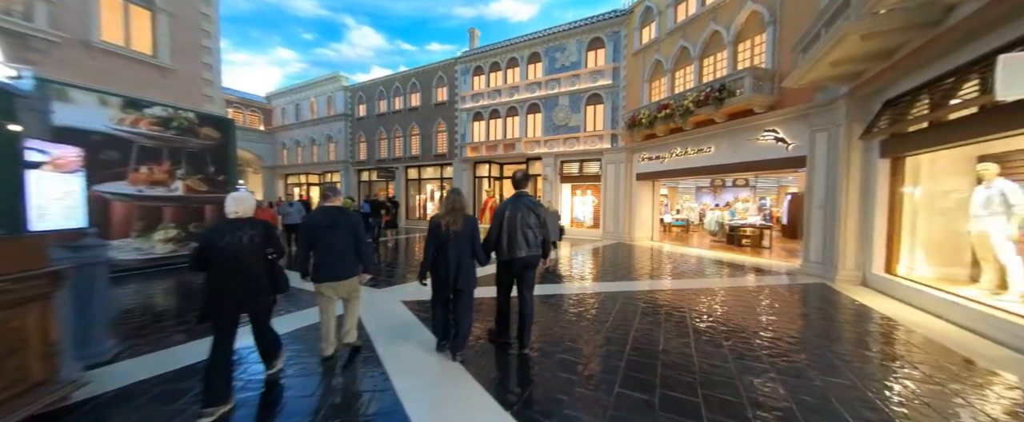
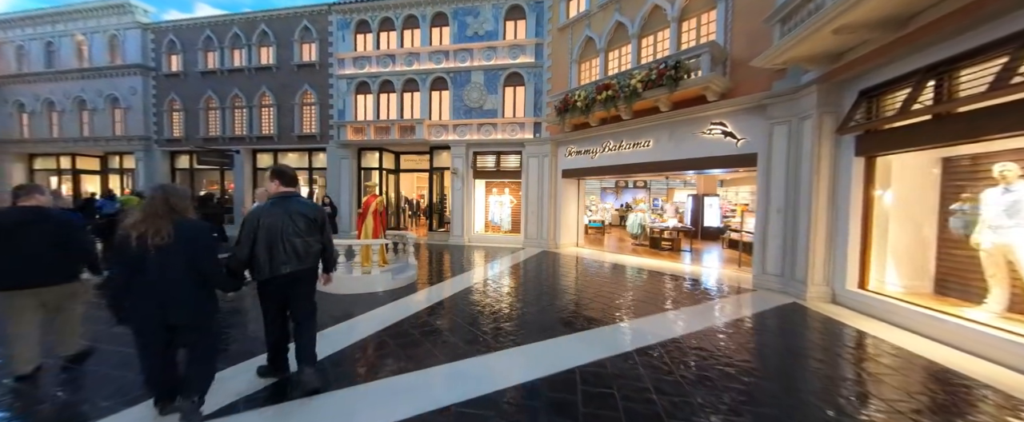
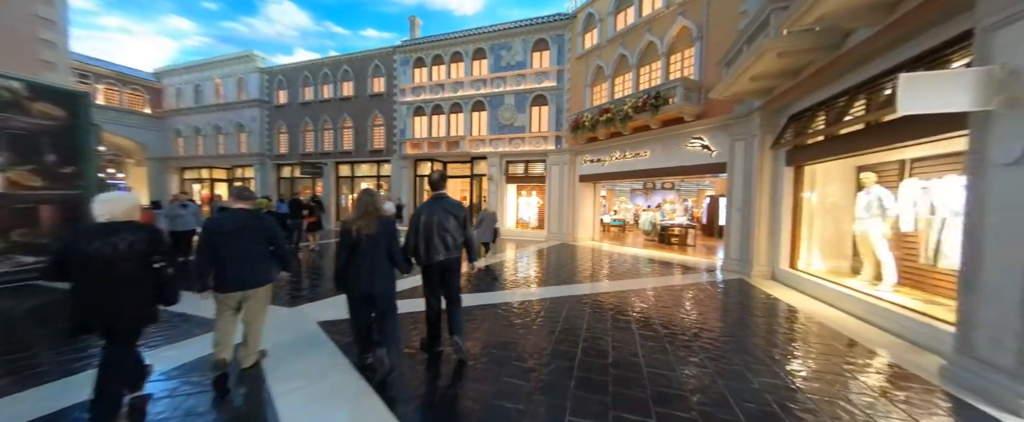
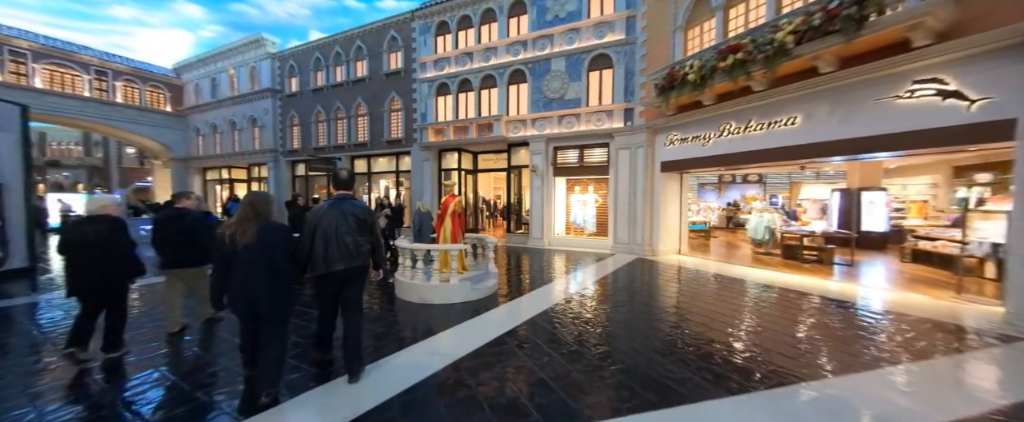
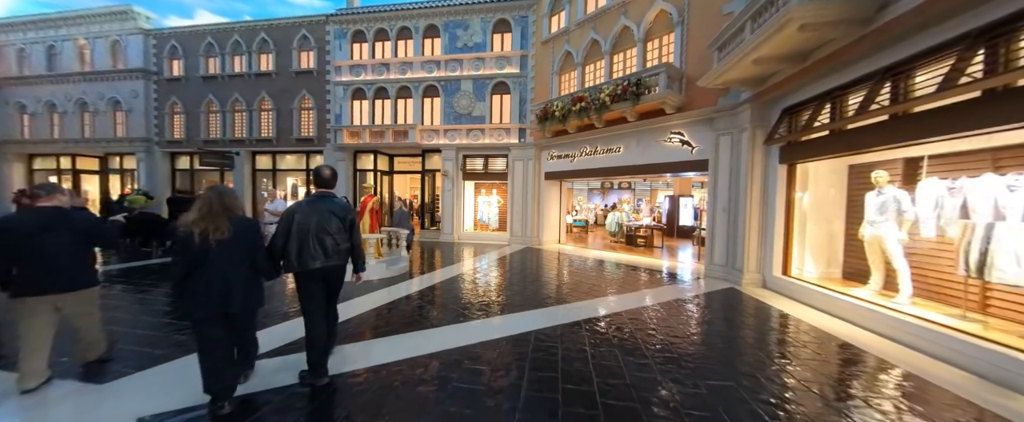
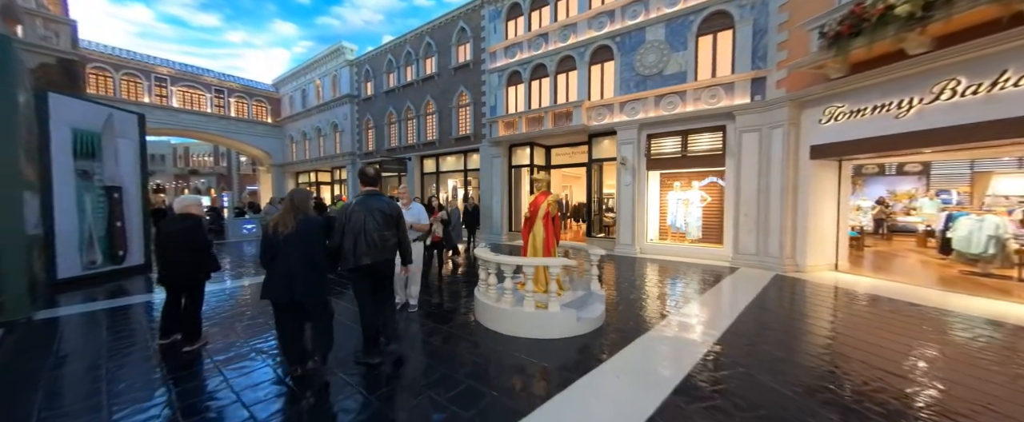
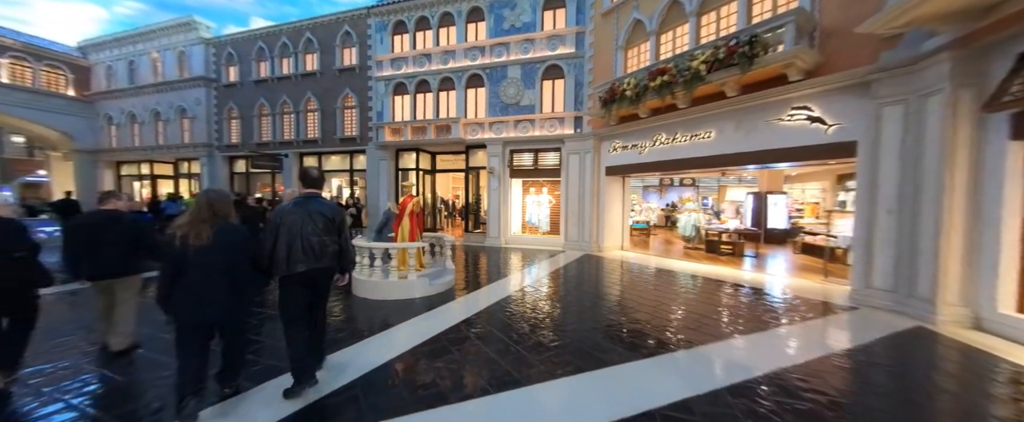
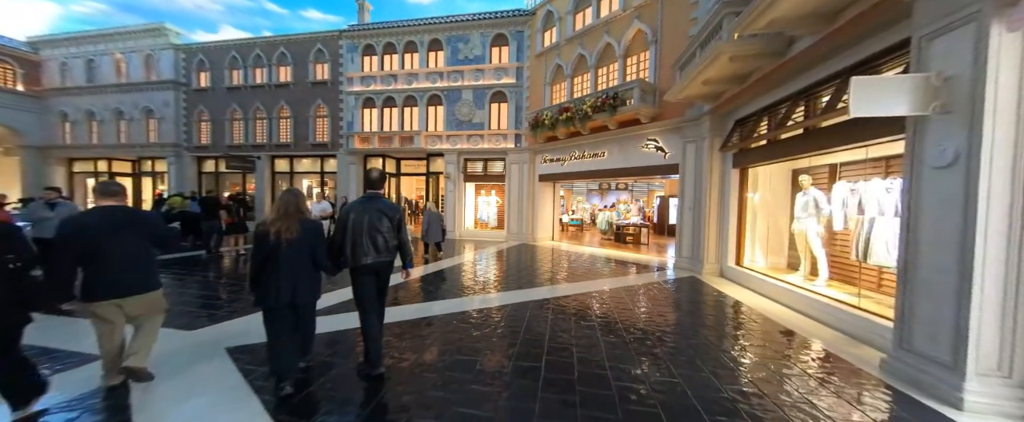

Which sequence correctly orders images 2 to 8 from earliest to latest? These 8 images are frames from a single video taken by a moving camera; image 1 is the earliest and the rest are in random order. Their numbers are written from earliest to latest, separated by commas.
3, 8, 5, 2, 7, 4, 6
